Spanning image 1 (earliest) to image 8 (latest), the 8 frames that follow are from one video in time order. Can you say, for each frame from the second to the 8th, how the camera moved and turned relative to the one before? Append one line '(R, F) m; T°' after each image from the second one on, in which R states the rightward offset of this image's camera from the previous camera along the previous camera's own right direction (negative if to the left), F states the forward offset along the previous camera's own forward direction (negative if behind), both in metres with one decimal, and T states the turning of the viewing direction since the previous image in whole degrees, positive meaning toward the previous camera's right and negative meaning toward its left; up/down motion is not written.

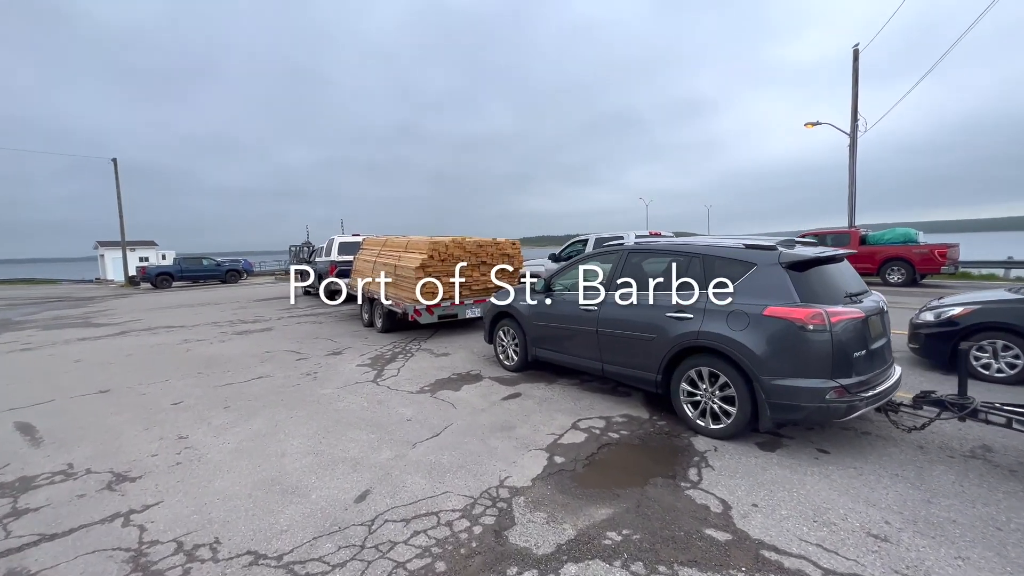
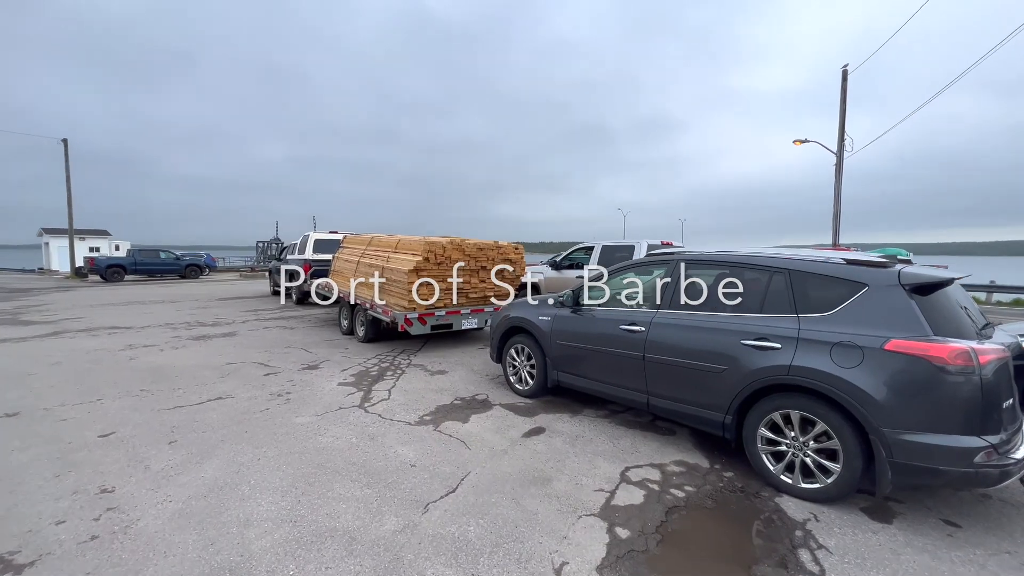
(-0.6, +1.0) m; +3°
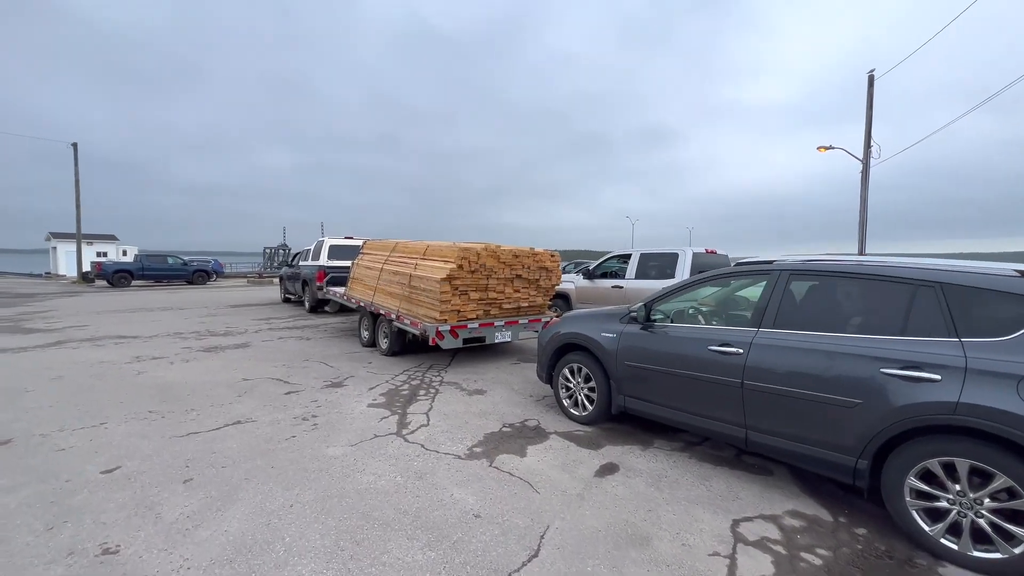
(-0.6, +0.6) m; 0°
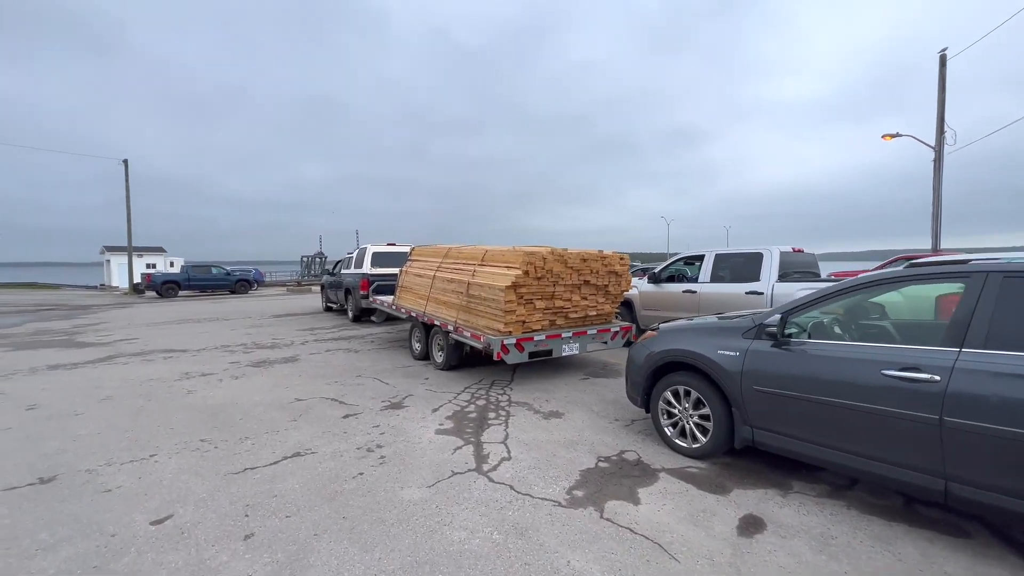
(-0.6, +0.7) m; -4°
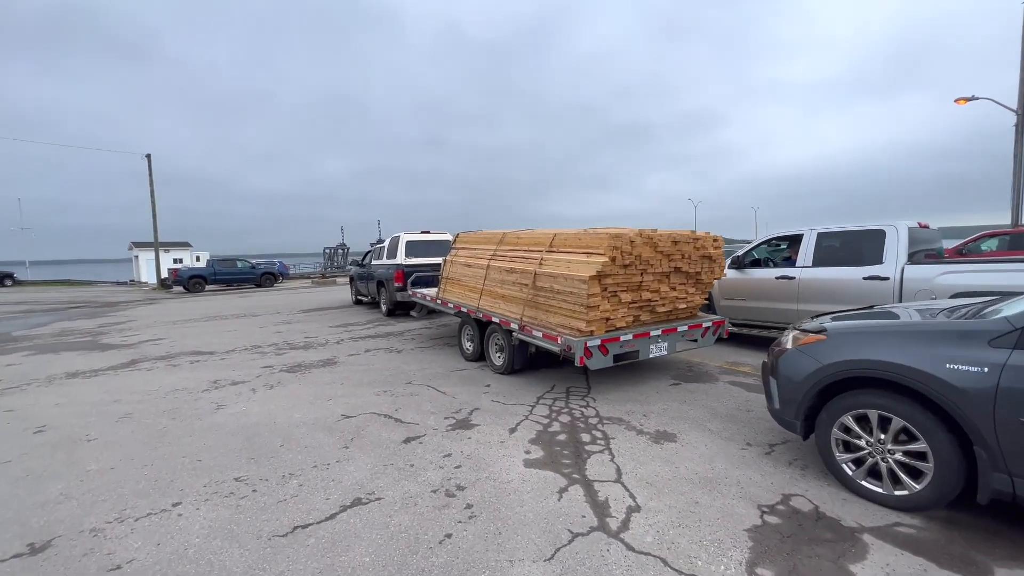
(-0.8, +1.1) m; -2°
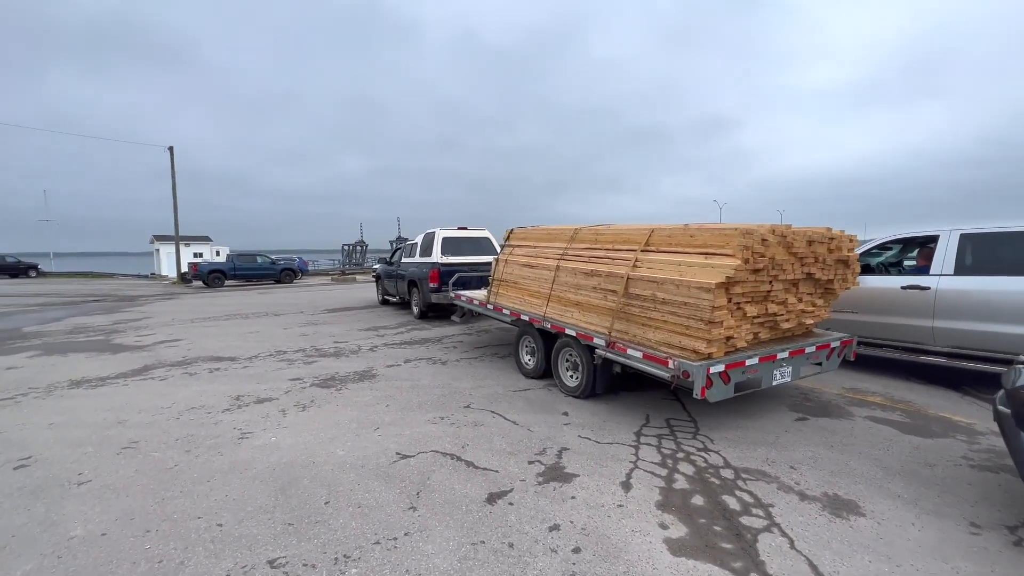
(-0.8, +1.1) m; -2°
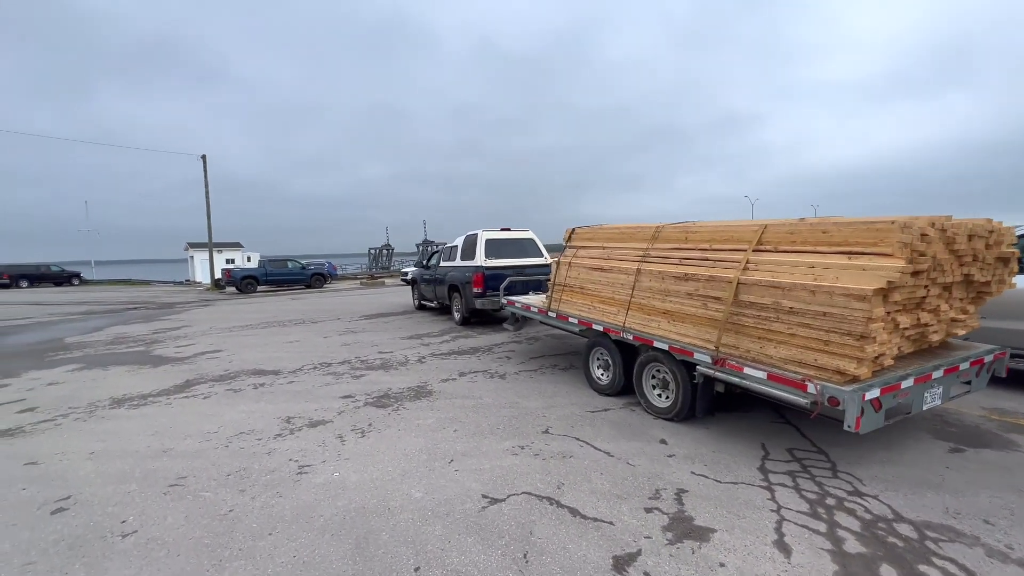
(-0.6, +0.7) m; -3°
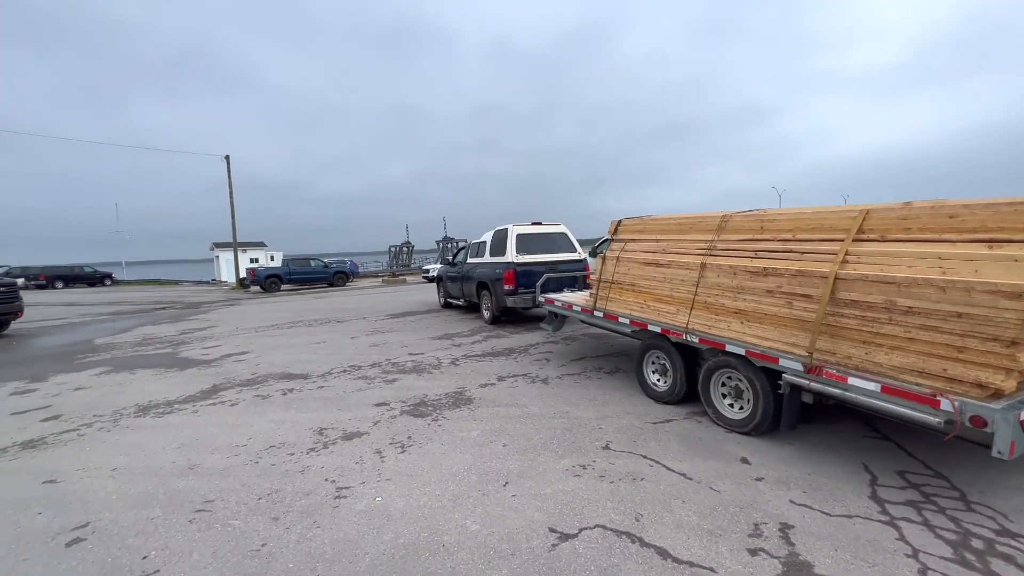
(-0.3, +0.5) m; -2°
